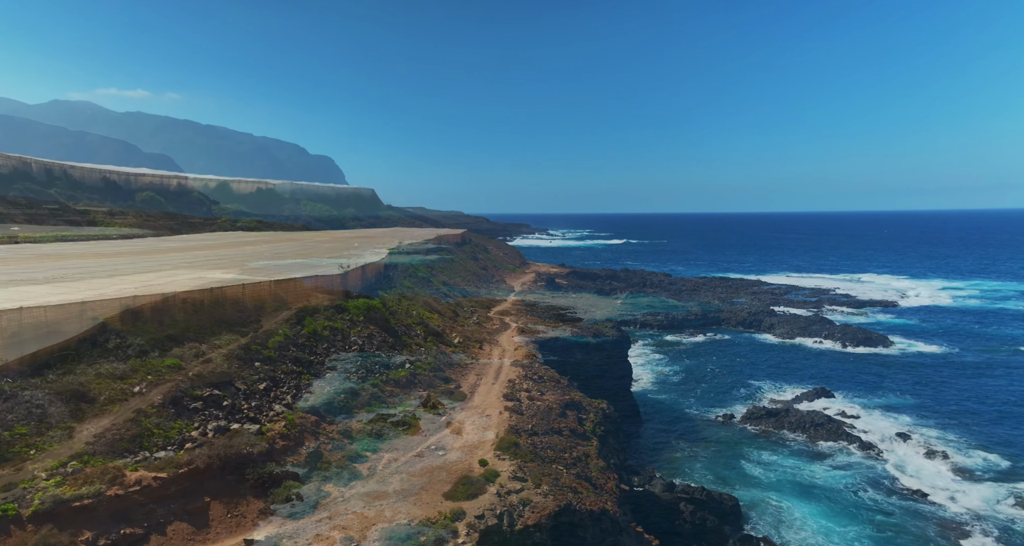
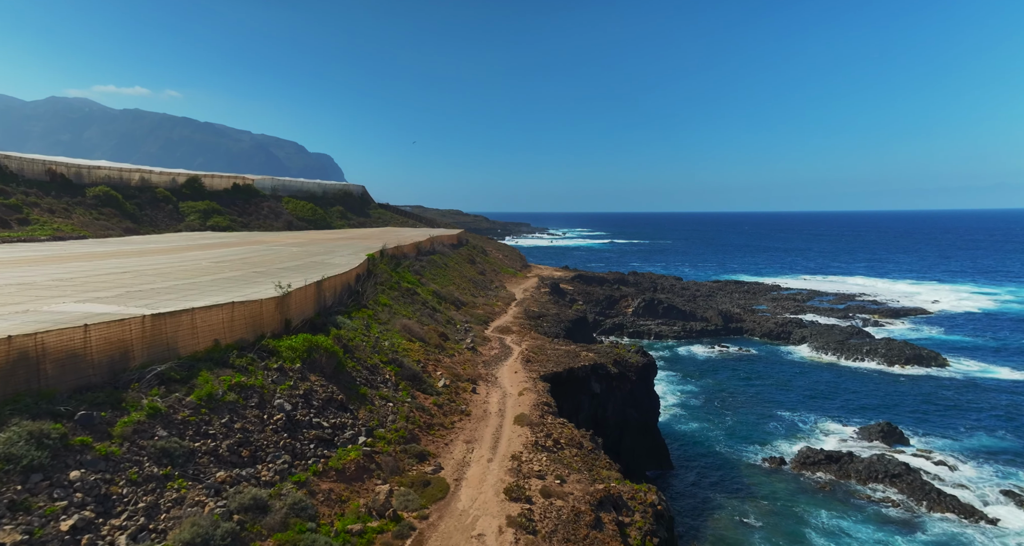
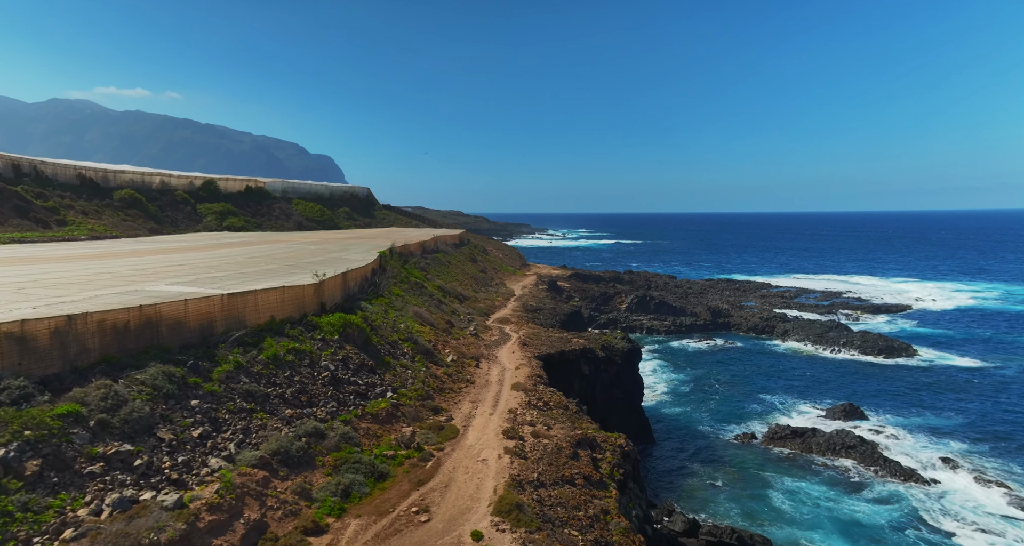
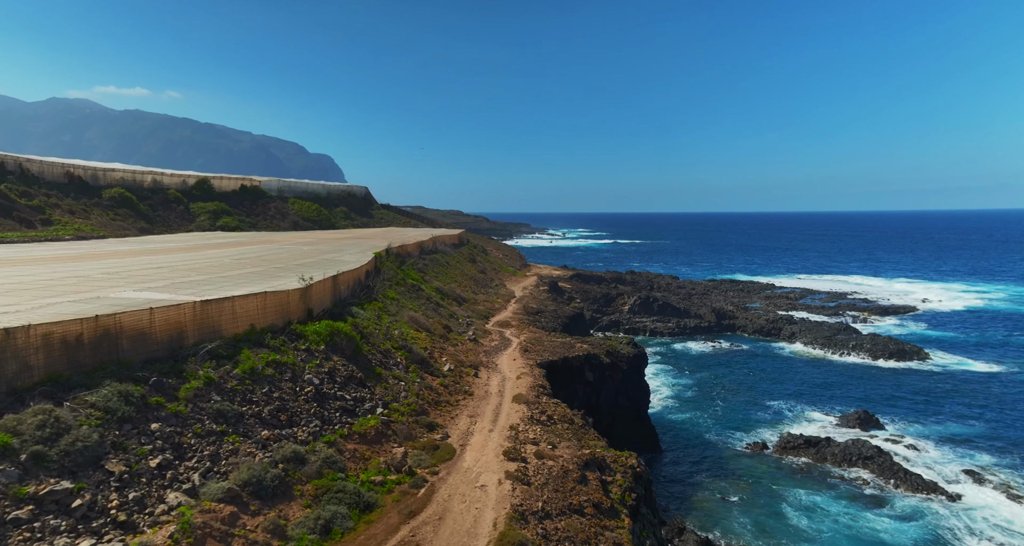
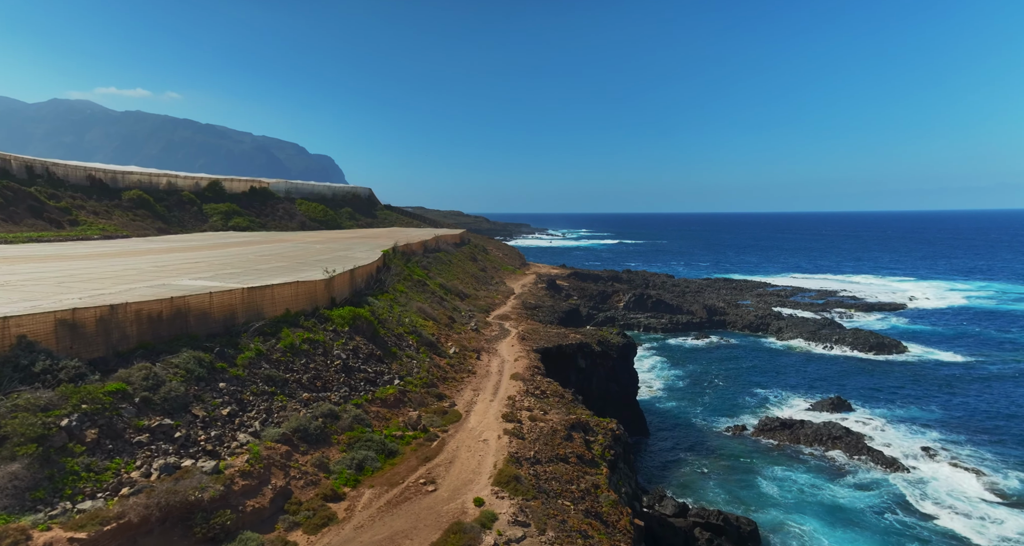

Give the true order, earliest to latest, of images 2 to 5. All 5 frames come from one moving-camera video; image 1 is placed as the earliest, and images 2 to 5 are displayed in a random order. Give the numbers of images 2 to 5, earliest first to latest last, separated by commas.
5, 3, 4, 2
